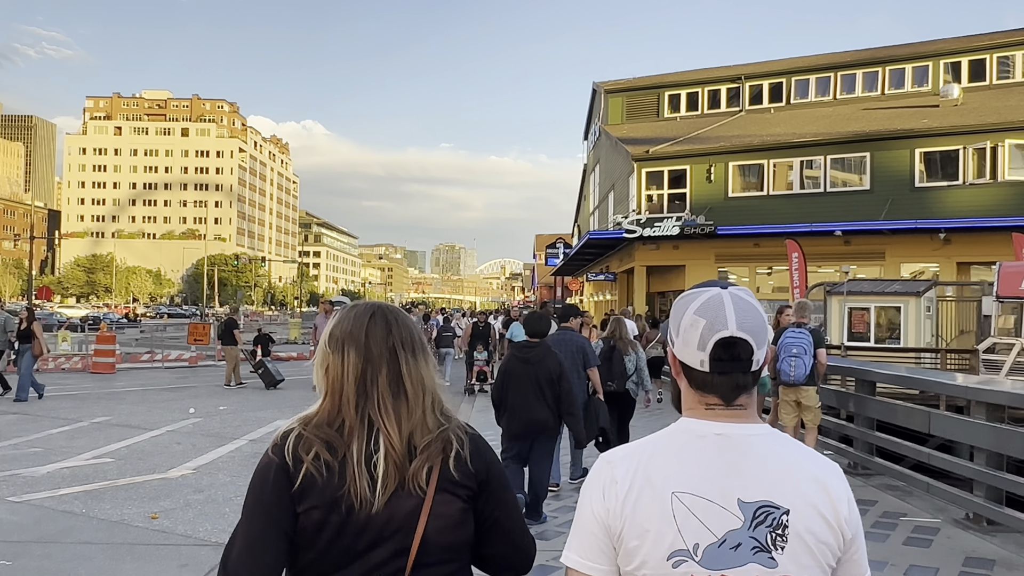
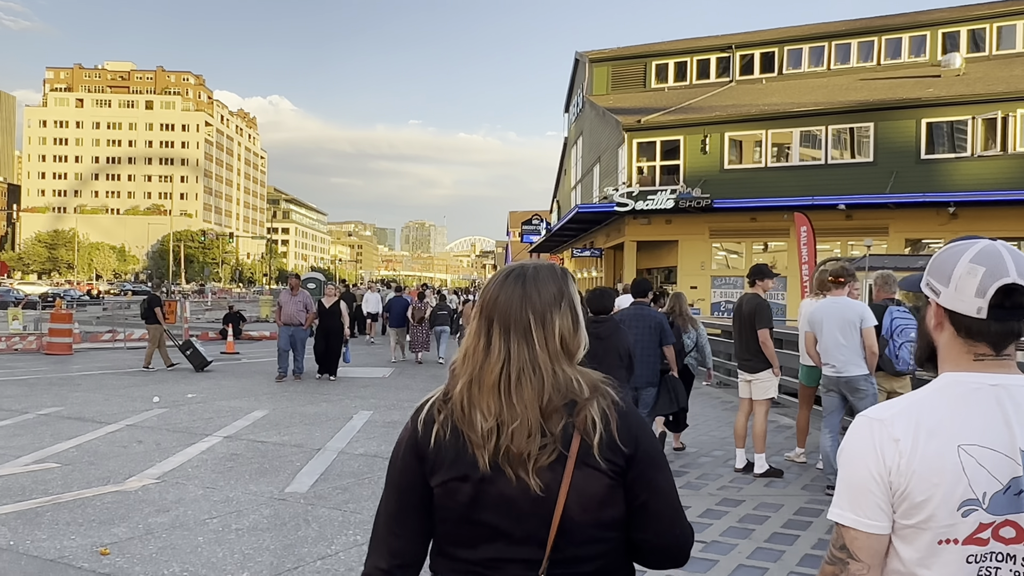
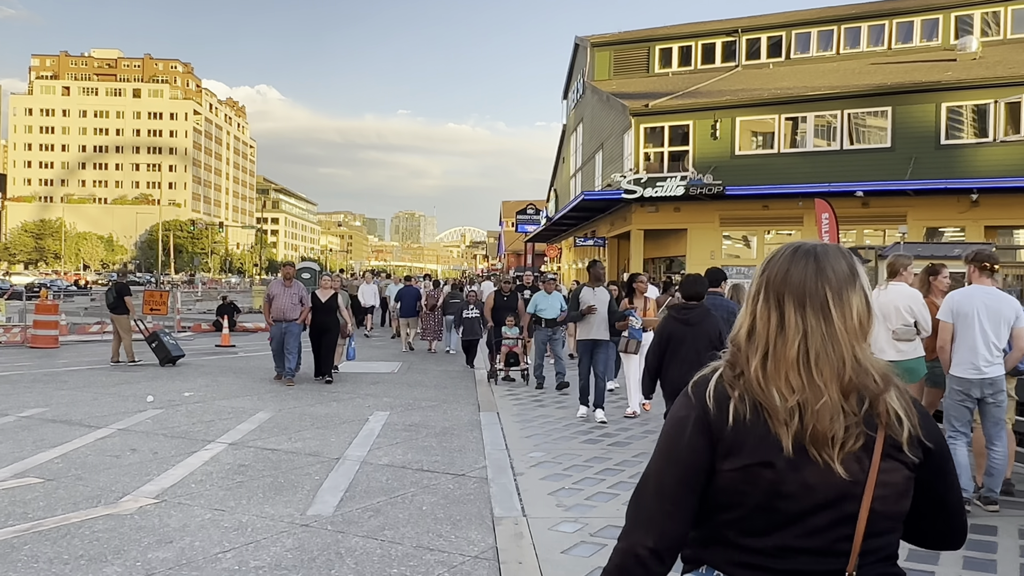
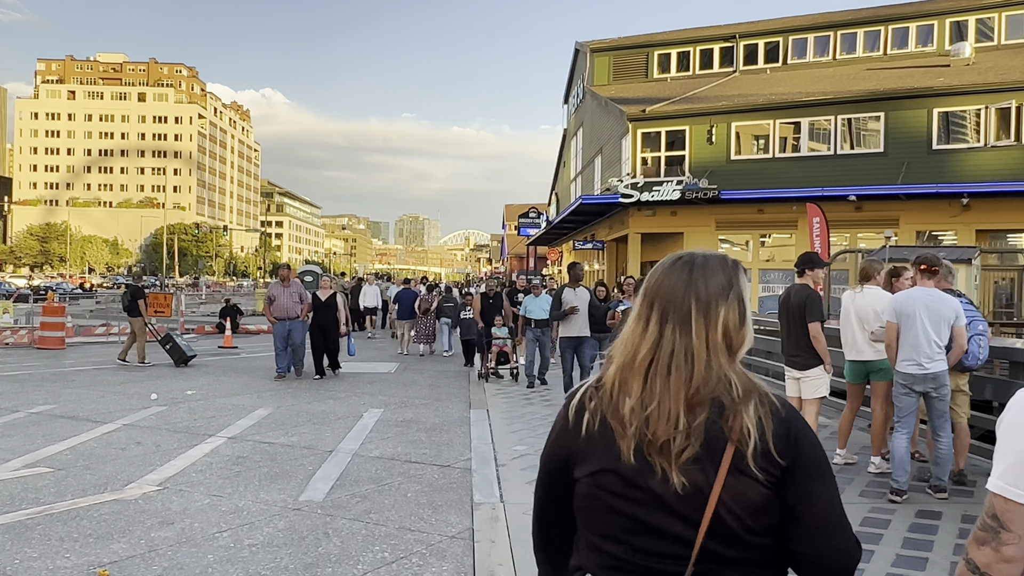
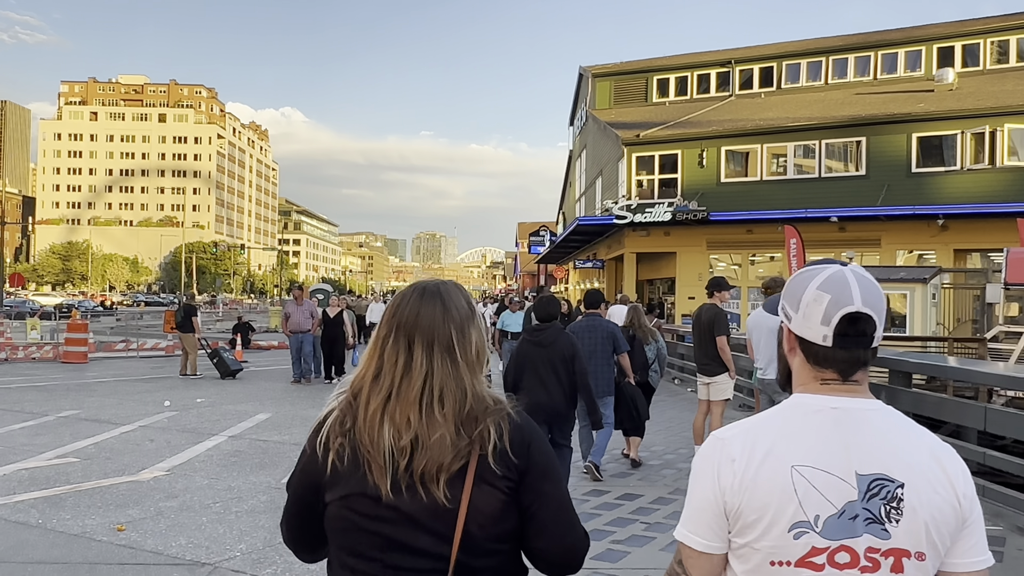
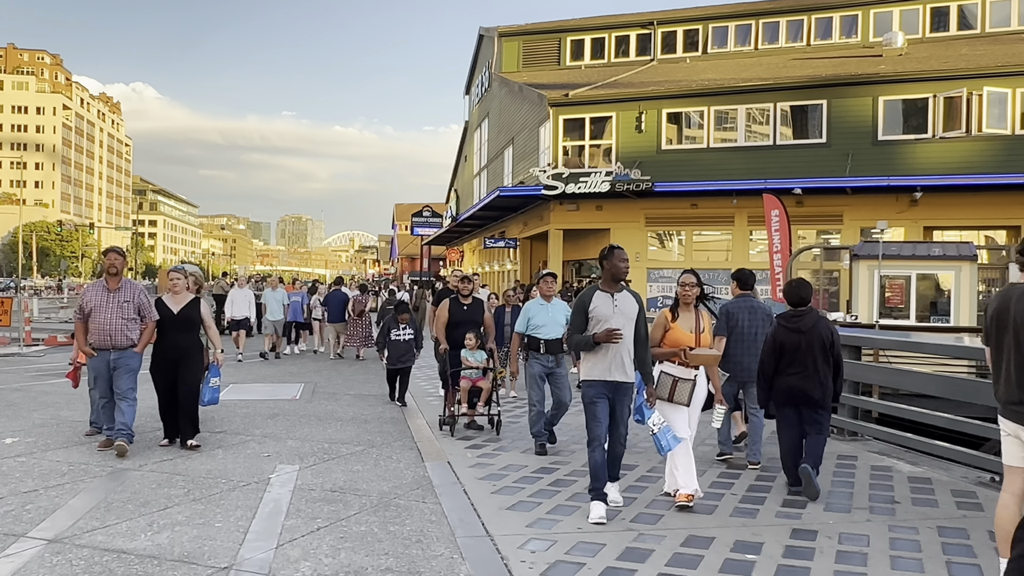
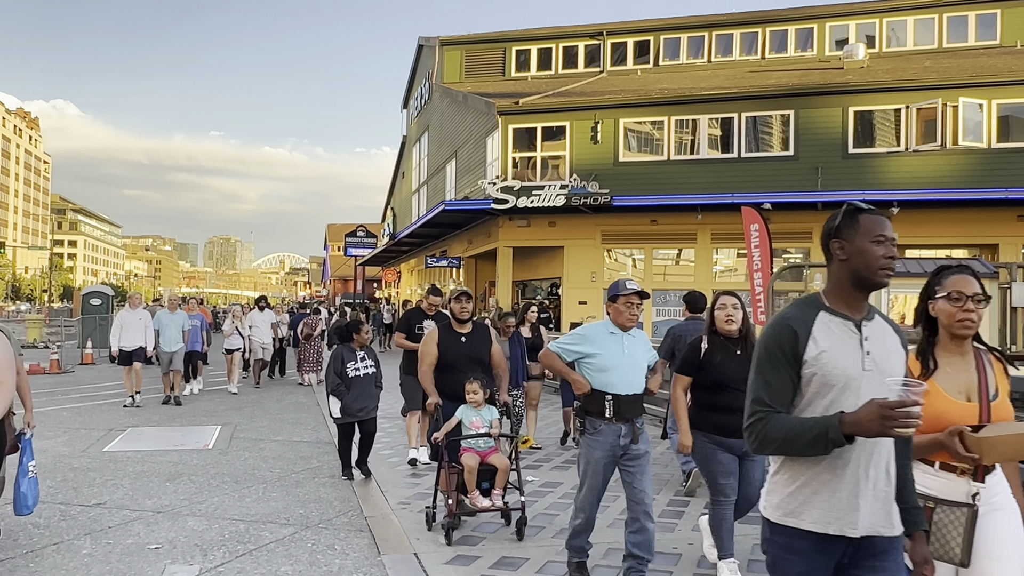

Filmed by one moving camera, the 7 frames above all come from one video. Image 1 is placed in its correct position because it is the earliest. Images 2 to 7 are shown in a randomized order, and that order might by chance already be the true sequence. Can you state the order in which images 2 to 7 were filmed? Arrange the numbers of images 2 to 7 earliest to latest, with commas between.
5, 2, 4, 3, 6, 7
